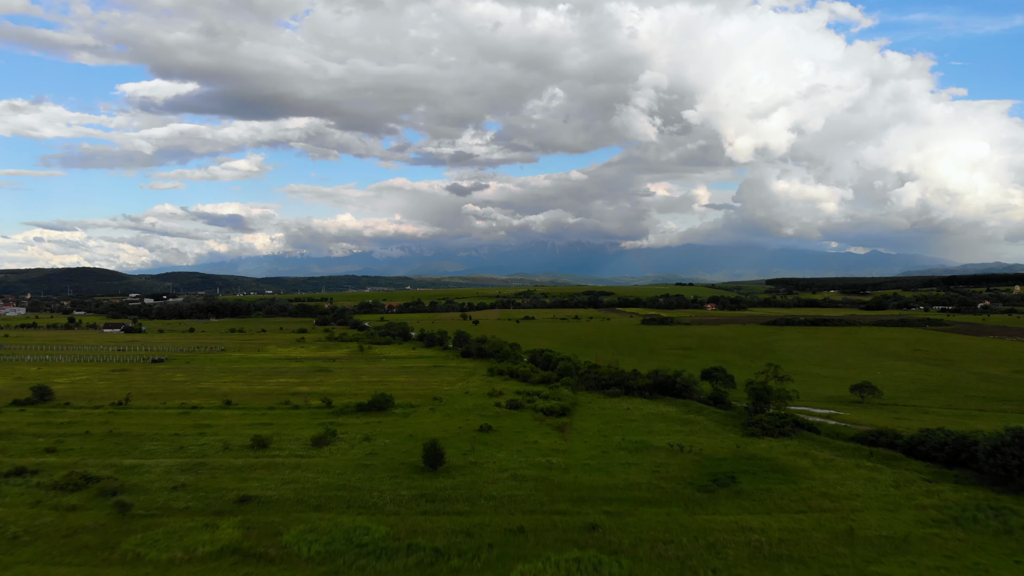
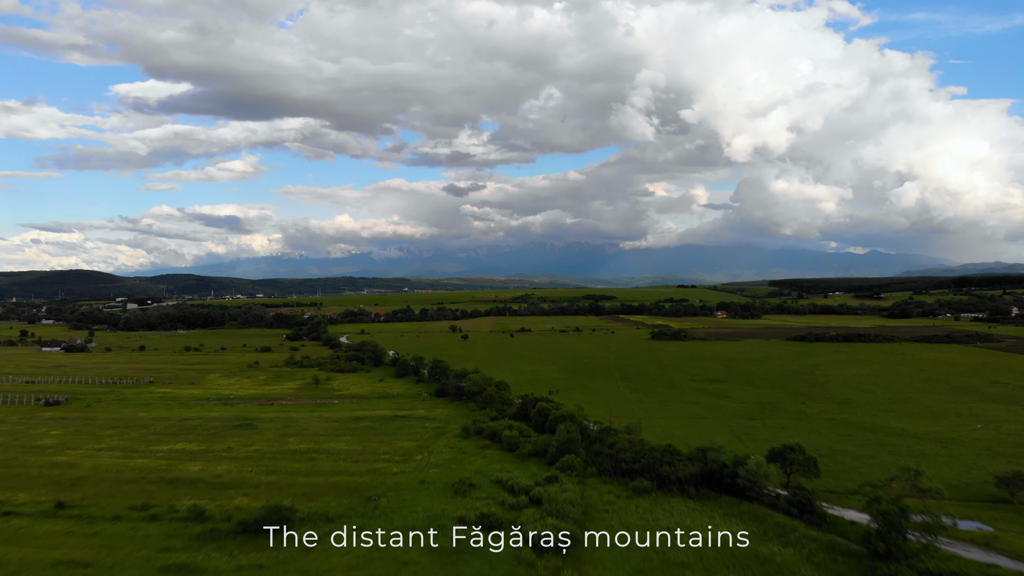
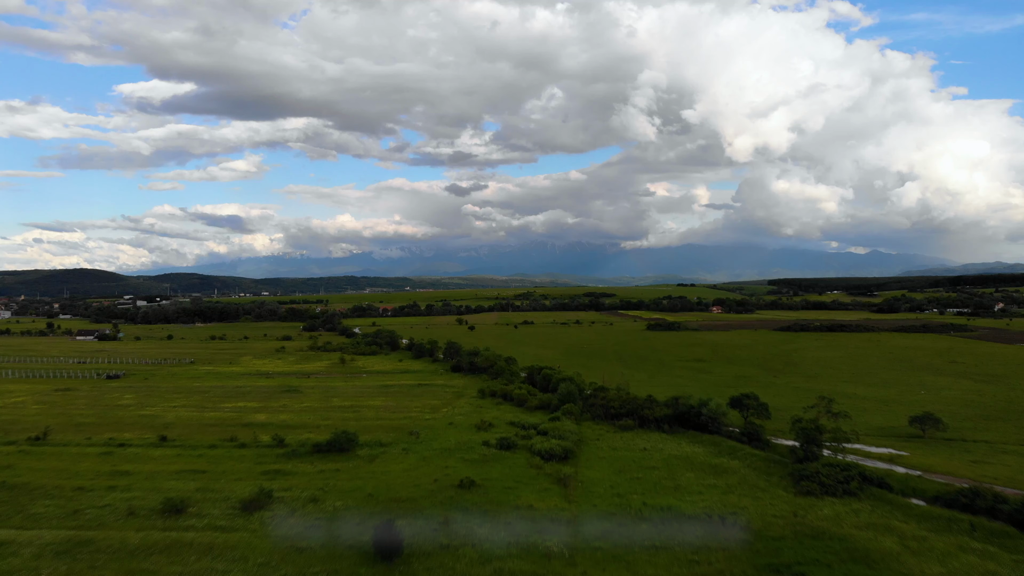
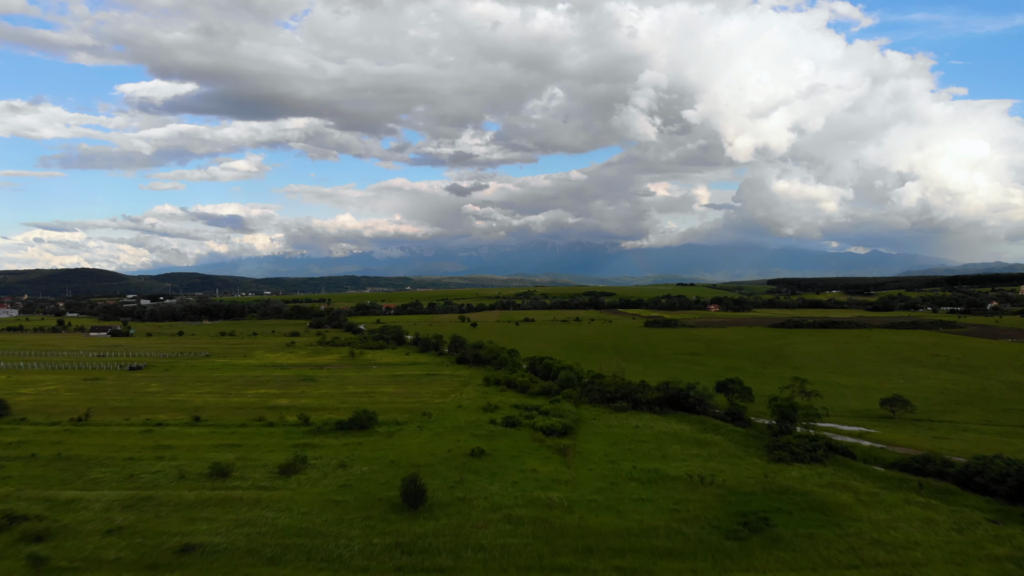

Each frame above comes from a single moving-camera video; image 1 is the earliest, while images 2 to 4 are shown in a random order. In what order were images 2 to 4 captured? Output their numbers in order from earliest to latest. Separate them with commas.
4, 3, 2
